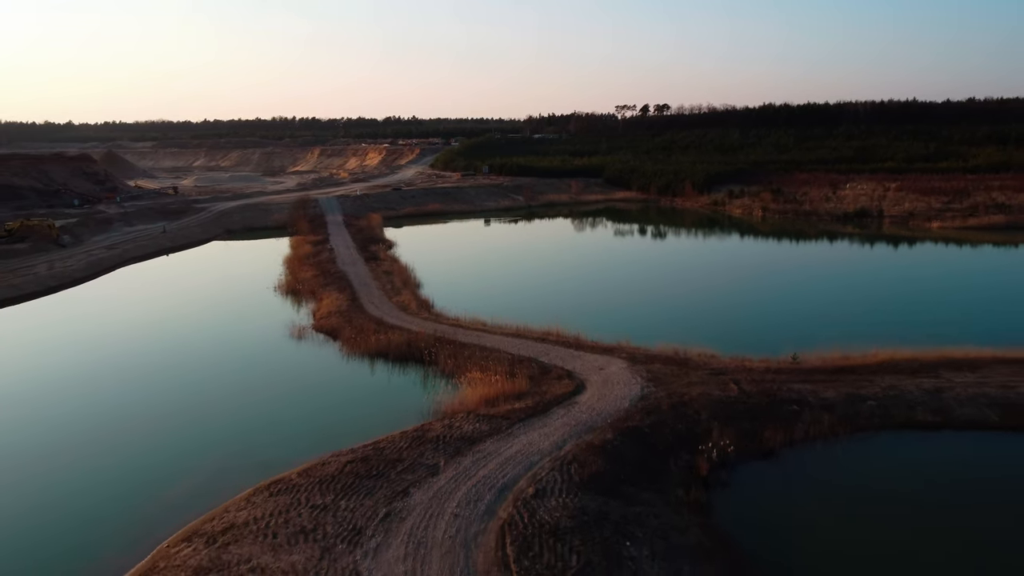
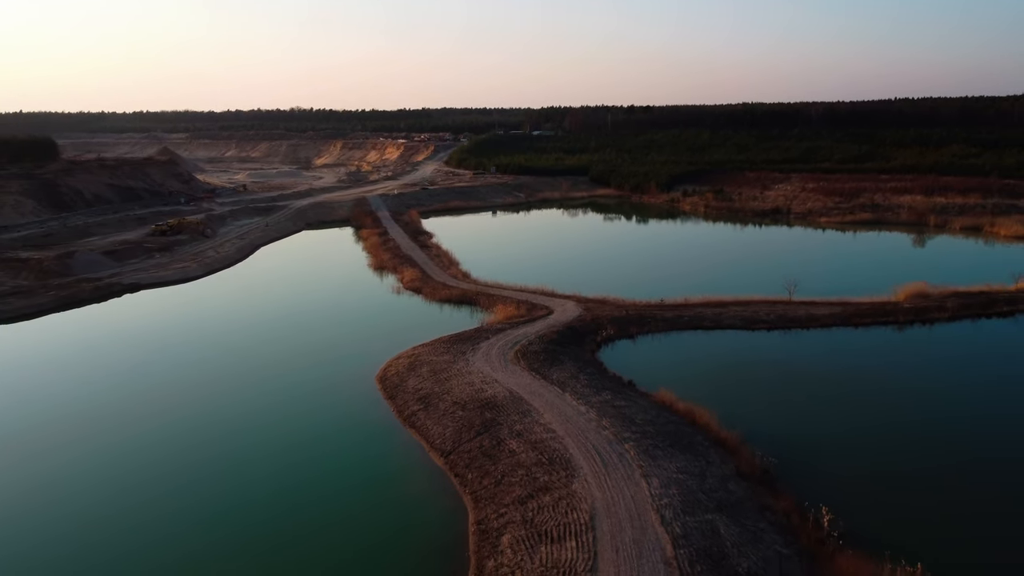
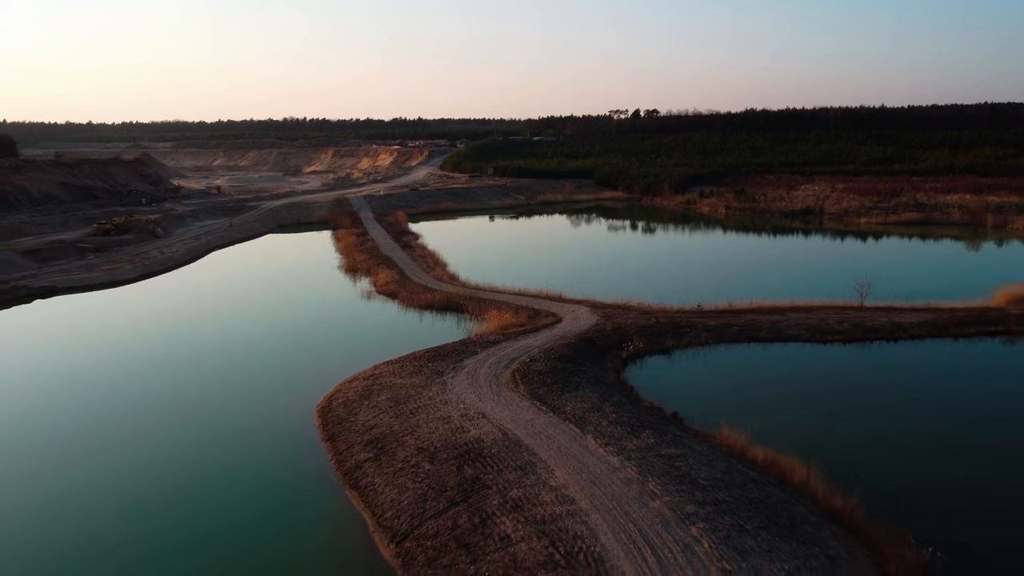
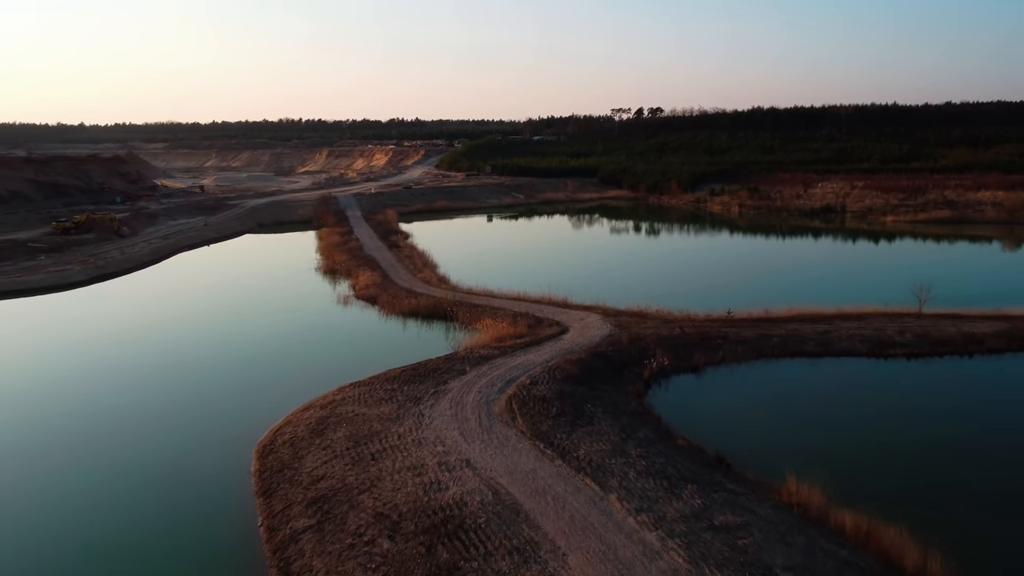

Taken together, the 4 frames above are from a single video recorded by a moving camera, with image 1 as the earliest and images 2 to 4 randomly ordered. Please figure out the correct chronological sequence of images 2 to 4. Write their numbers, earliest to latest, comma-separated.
4, 3, 2
